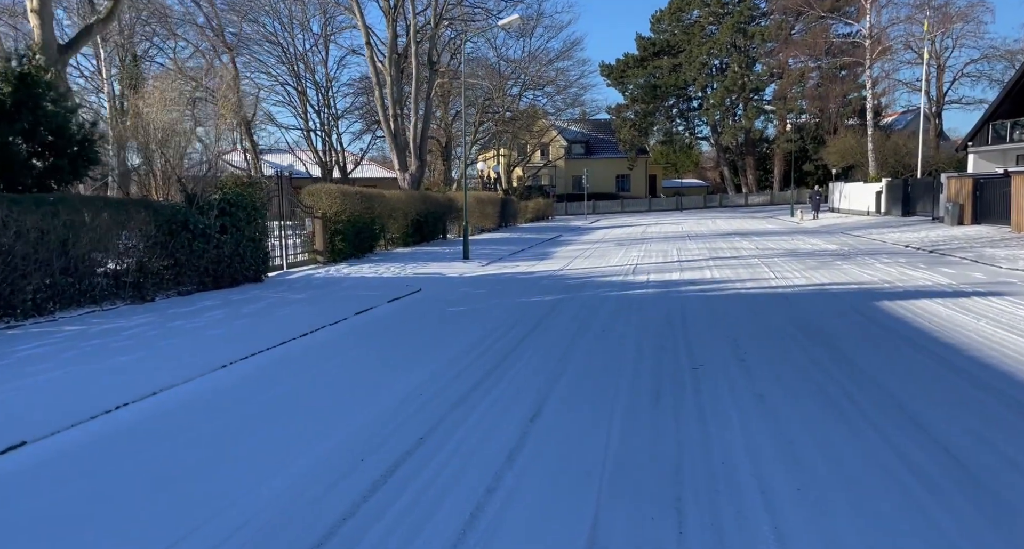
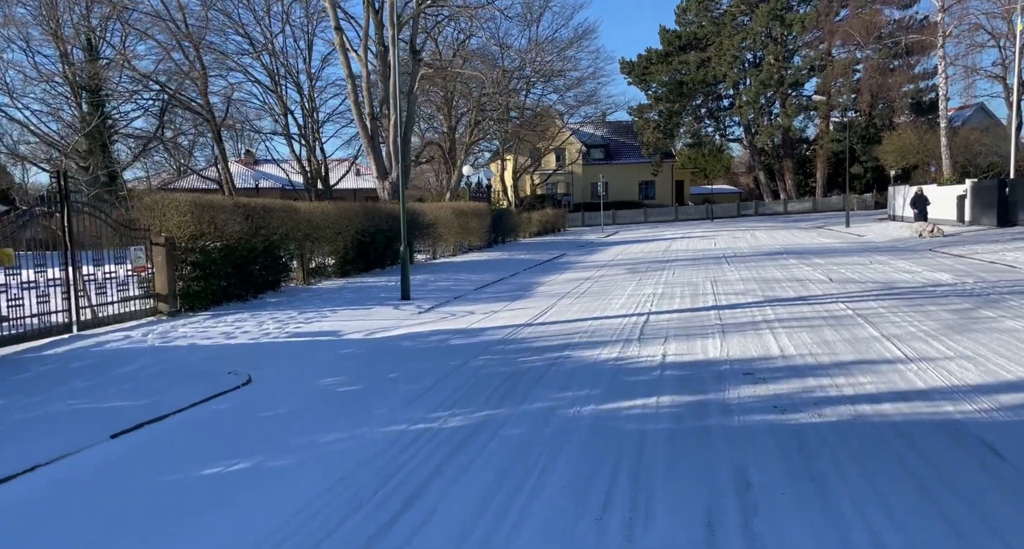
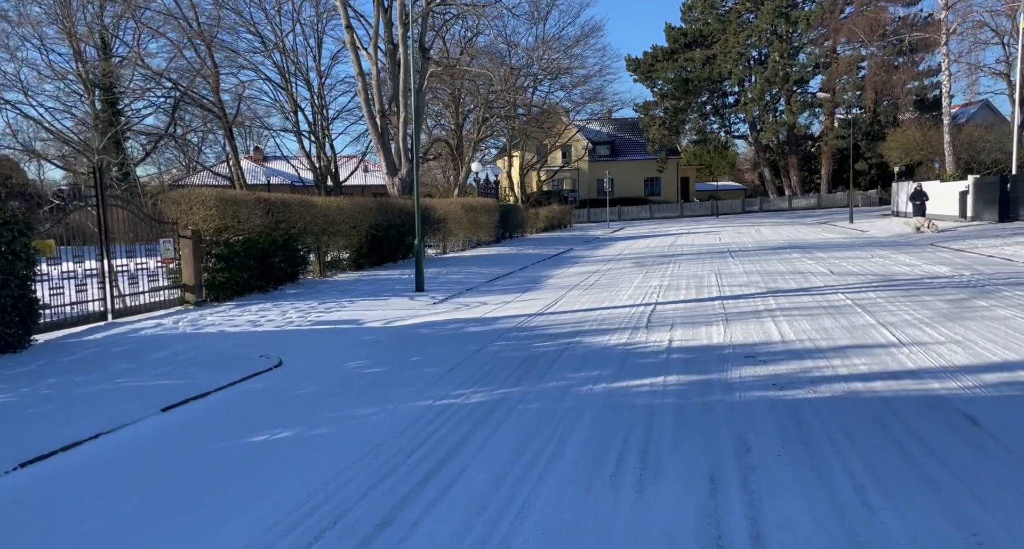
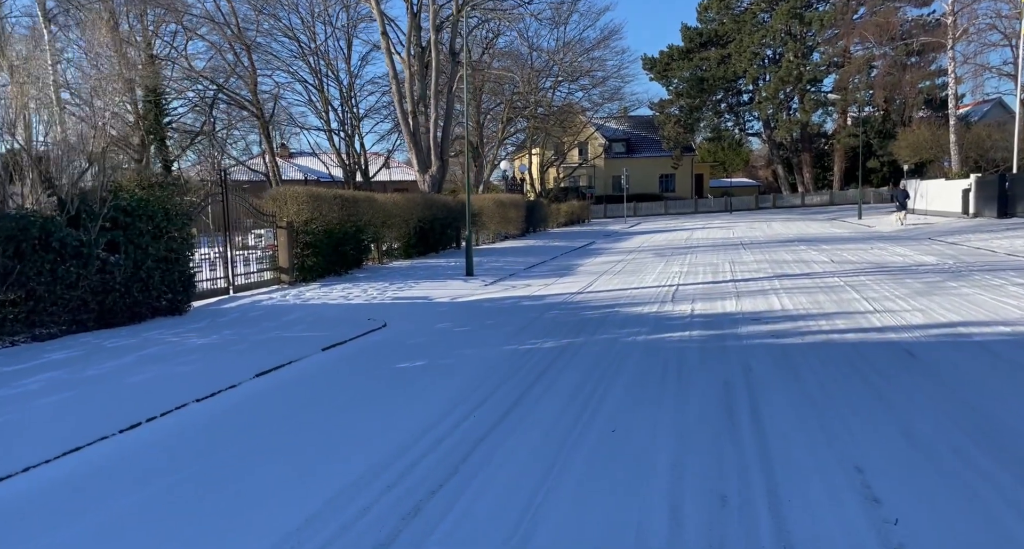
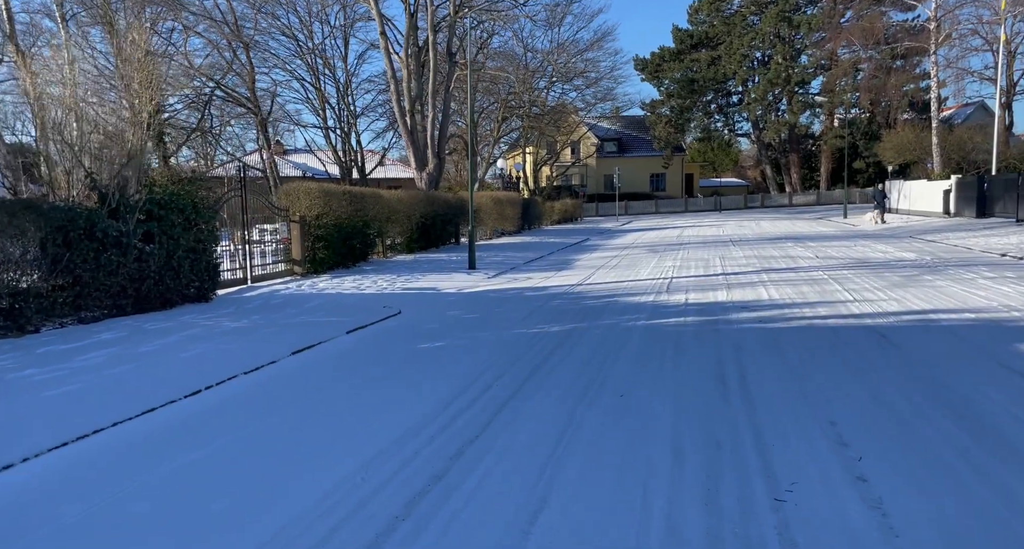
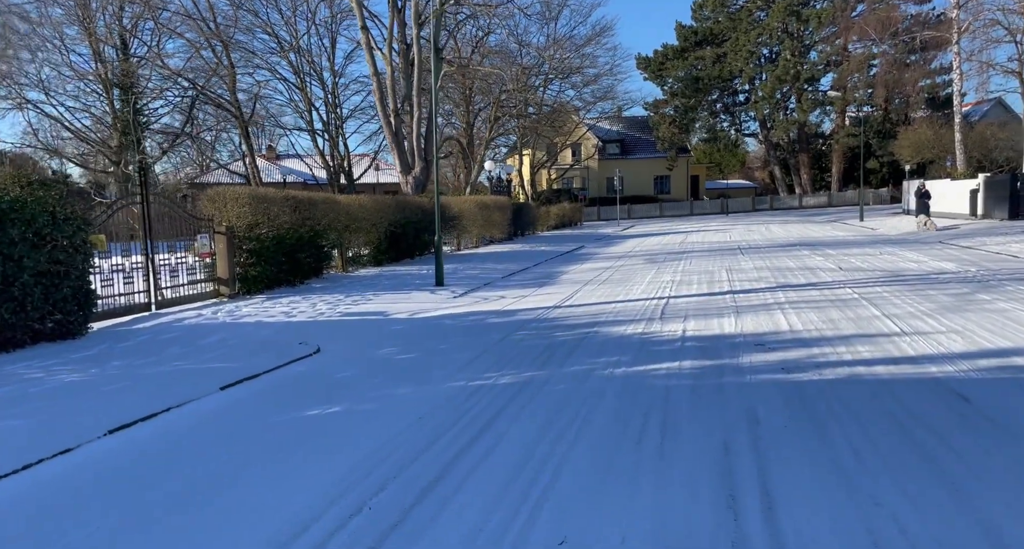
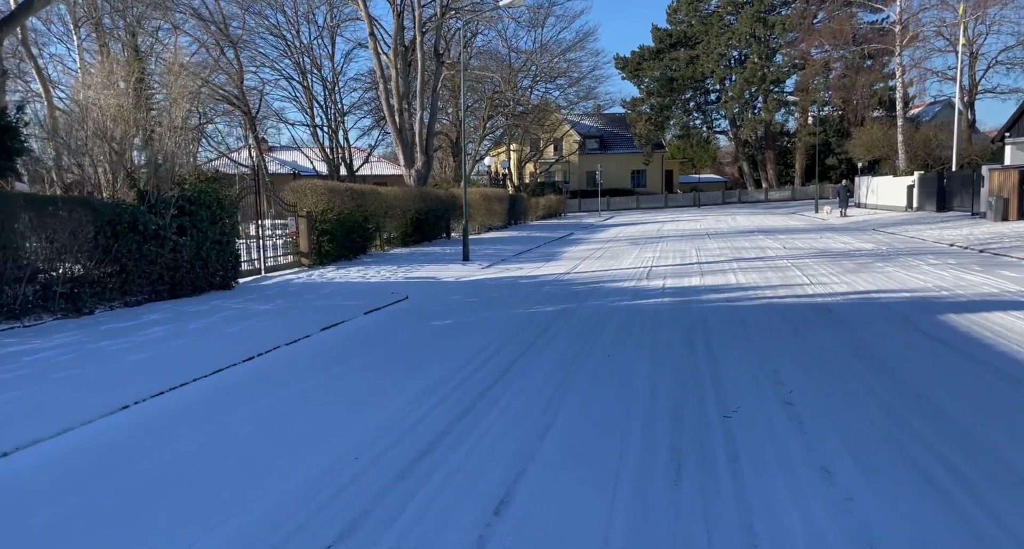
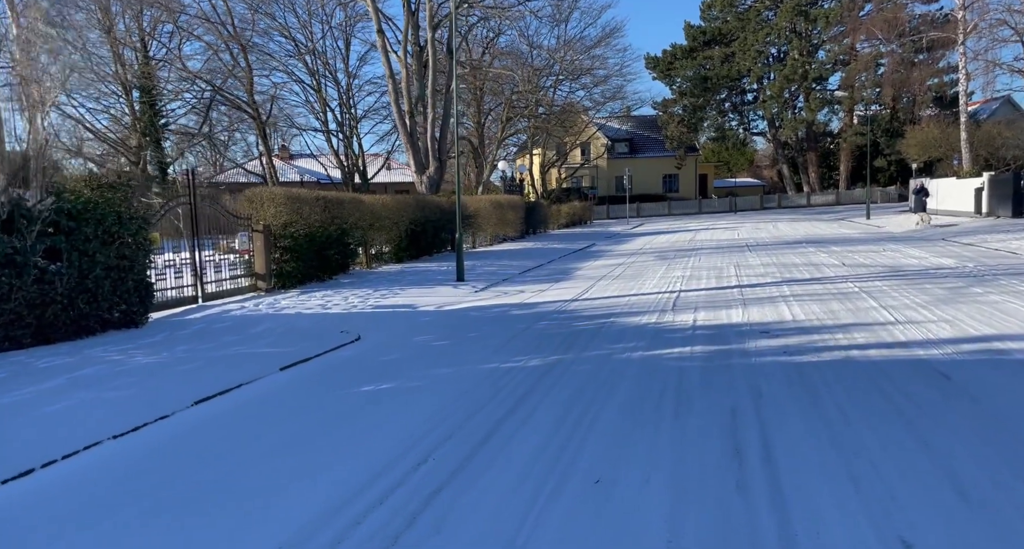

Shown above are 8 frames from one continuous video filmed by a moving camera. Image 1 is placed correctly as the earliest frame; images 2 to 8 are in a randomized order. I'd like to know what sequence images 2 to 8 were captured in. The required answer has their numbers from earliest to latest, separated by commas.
7, 5, 4, 8, 6, 3, 2
